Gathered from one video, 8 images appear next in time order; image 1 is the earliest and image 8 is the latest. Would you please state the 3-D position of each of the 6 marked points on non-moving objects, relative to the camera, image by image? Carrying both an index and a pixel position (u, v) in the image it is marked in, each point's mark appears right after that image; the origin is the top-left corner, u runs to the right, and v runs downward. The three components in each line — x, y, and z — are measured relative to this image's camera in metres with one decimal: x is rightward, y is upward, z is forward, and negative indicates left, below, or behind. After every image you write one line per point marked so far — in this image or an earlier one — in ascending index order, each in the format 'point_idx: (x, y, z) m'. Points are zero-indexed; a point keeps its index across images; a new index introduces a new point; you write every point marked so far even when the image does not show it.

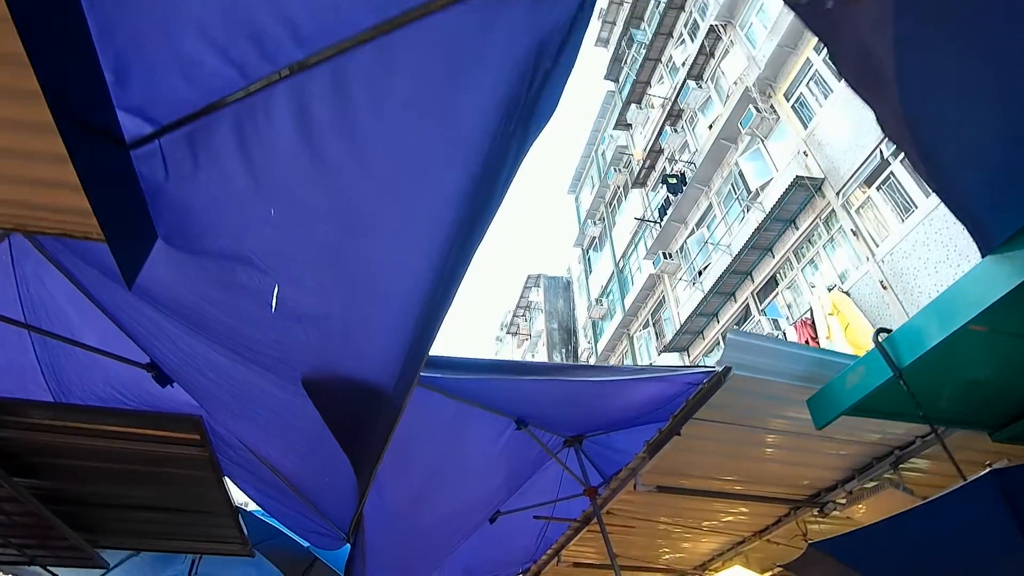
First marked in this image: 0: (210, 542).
0: (-2.7, -2.3, +5.4) m
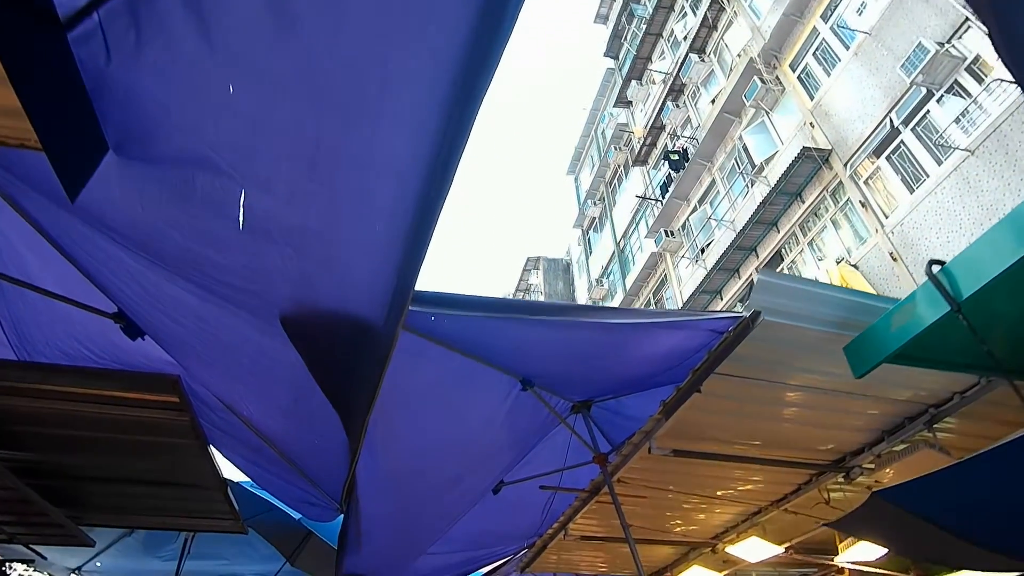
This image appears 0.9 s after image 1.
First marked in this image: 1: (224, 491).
0: (-2.6, -1.9, +5.2) m
1: (-2.2, -1.6, +4.7) m
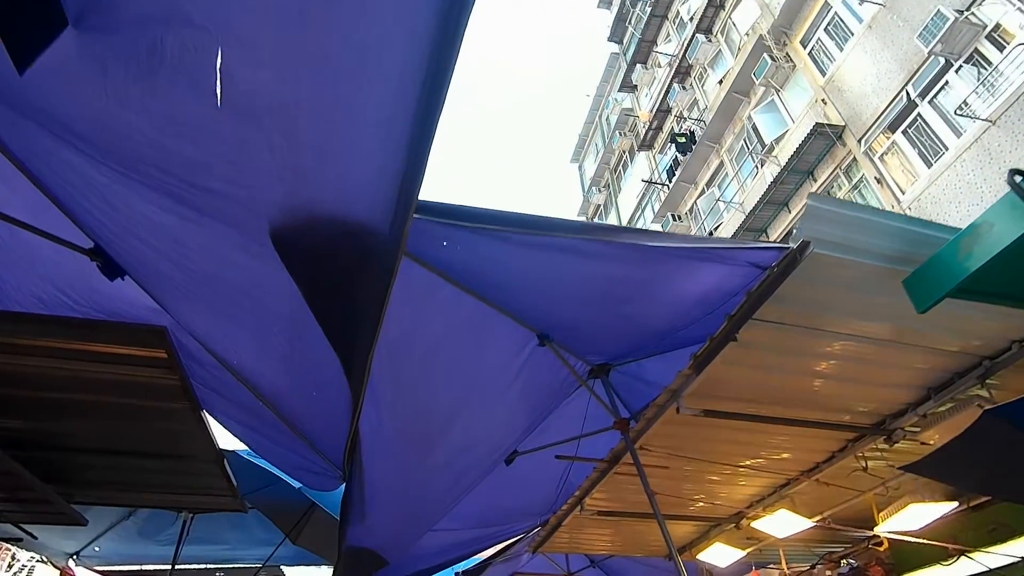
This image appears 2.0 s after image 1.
0: (-2.5, -1.7, +4.9) m
1: (-2.1, -1.3, +4.5) m
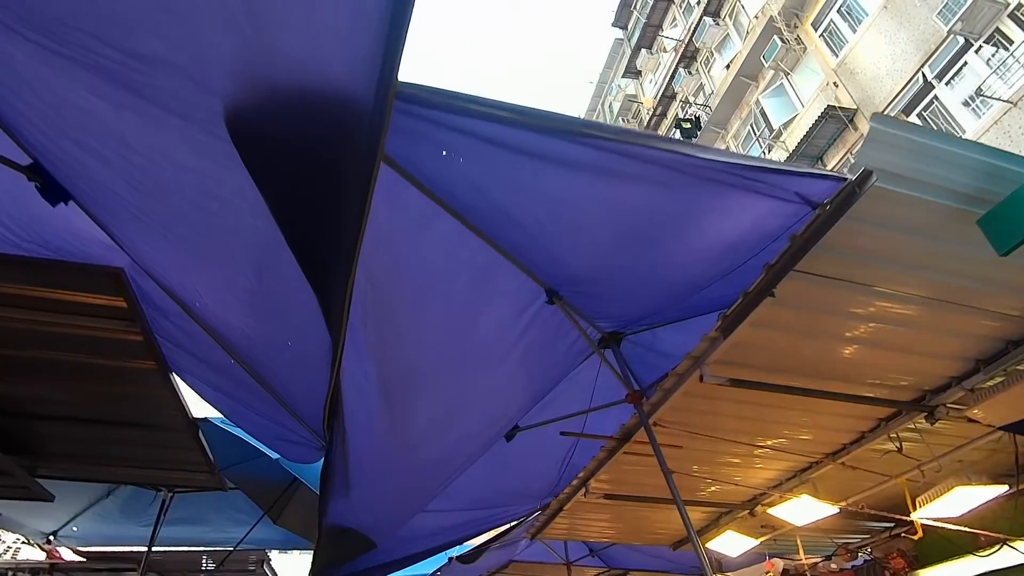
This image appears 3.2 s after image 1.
0: (-2.5, -1.3, +4.5) m
1: (-2.1, -1.0, +4.1) m
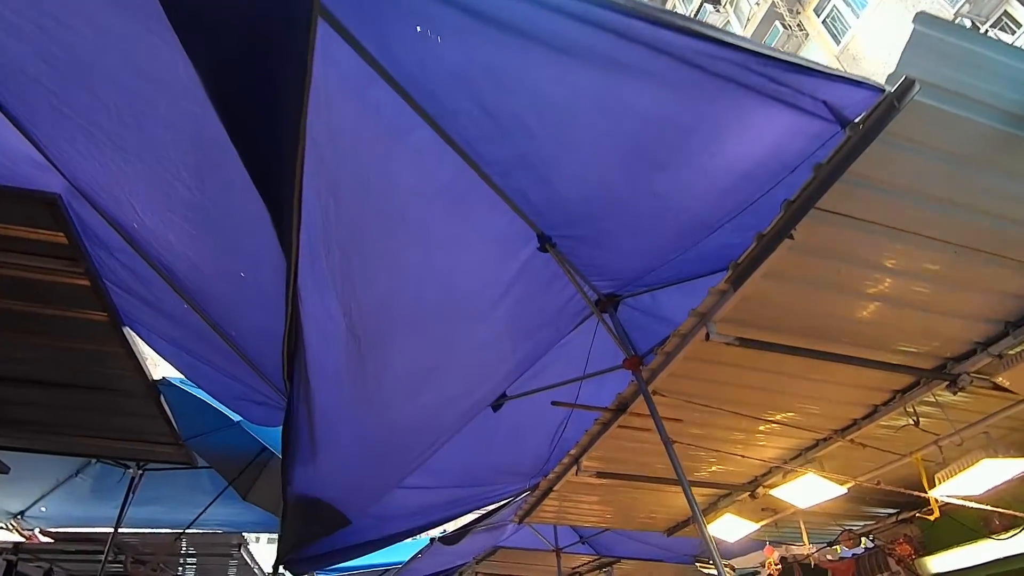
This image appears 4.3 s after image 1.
0: (-2.6, -1.1, +4.2) m
1: (-2.2, -0.7, +3.8) m
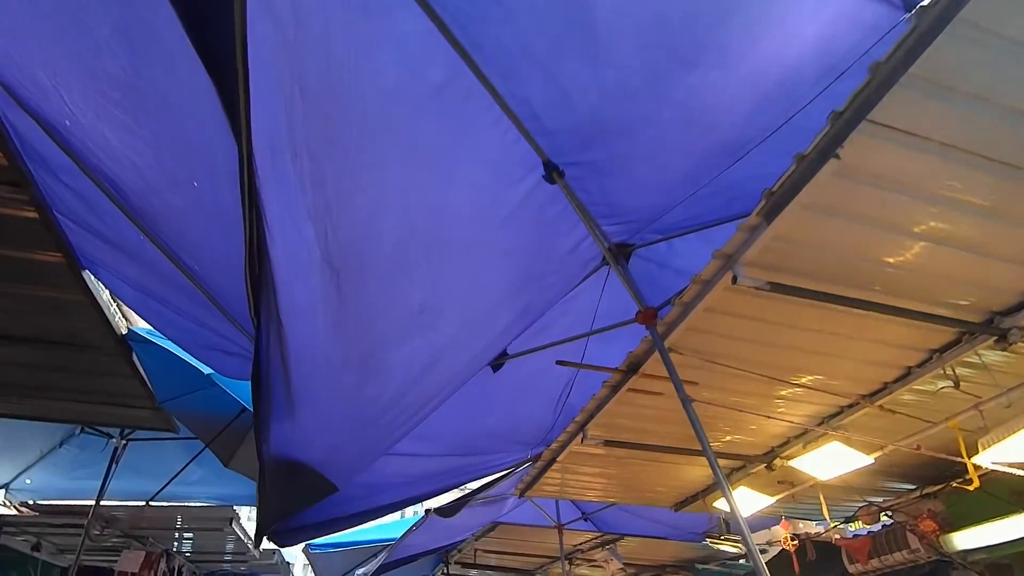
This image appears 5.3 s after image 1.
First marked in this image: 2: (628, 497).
0: (-2.6, -0.7, +4.0) m
1: (-2.2, -0.4, +3.5) m
2: (+1.0, -1.8, +5.2) m
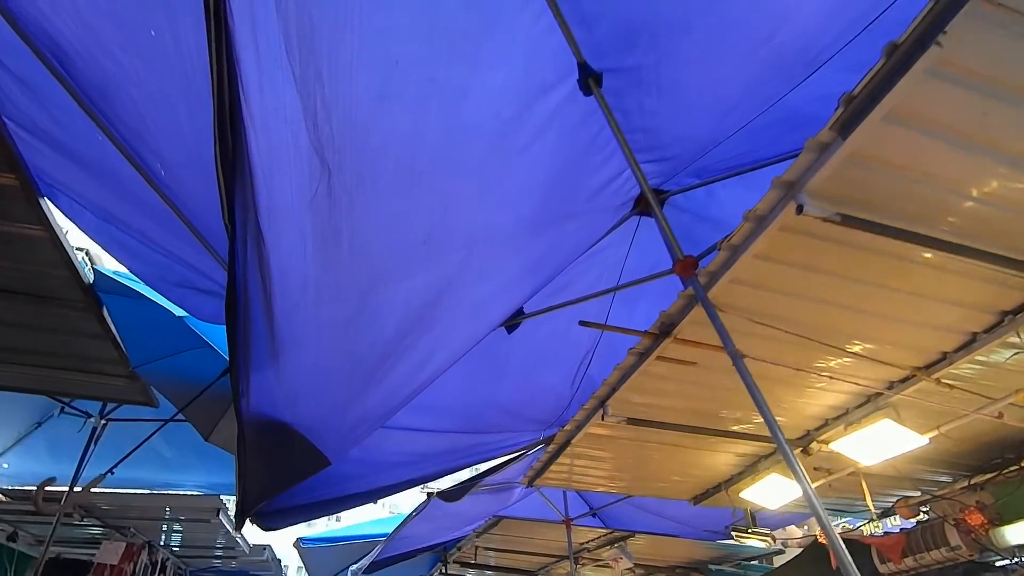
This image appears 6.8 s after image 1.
0: (-2.5, -0.5, +3.6) m
1: (-2.1, -0.1, +3.1) m
2: (+1.0, -1.6, +4.8) m
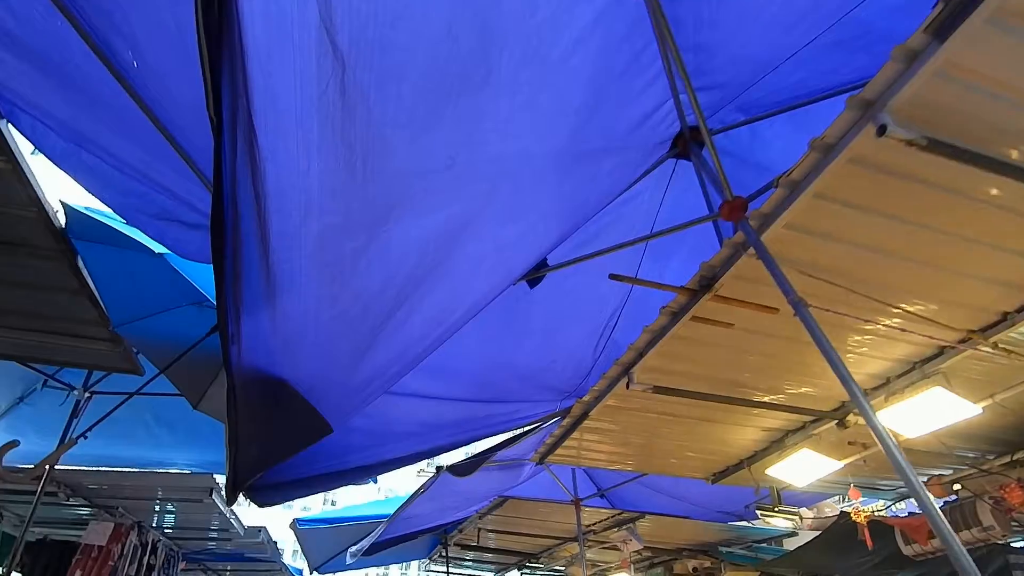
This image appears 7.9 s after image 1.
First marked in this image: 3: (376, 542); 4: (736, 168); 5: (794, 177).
0: (-2.4, -0.2, +3.3) m
1: (-2.0, +0.1, +2.8) m
2: (+1.1, -1.3, +4.6) m
3: (-1.4, -2.7, +6.5) m
4: (+1.0, +0.5, +2.7) m
5: (+1.0, +0.4, +2.2) m
